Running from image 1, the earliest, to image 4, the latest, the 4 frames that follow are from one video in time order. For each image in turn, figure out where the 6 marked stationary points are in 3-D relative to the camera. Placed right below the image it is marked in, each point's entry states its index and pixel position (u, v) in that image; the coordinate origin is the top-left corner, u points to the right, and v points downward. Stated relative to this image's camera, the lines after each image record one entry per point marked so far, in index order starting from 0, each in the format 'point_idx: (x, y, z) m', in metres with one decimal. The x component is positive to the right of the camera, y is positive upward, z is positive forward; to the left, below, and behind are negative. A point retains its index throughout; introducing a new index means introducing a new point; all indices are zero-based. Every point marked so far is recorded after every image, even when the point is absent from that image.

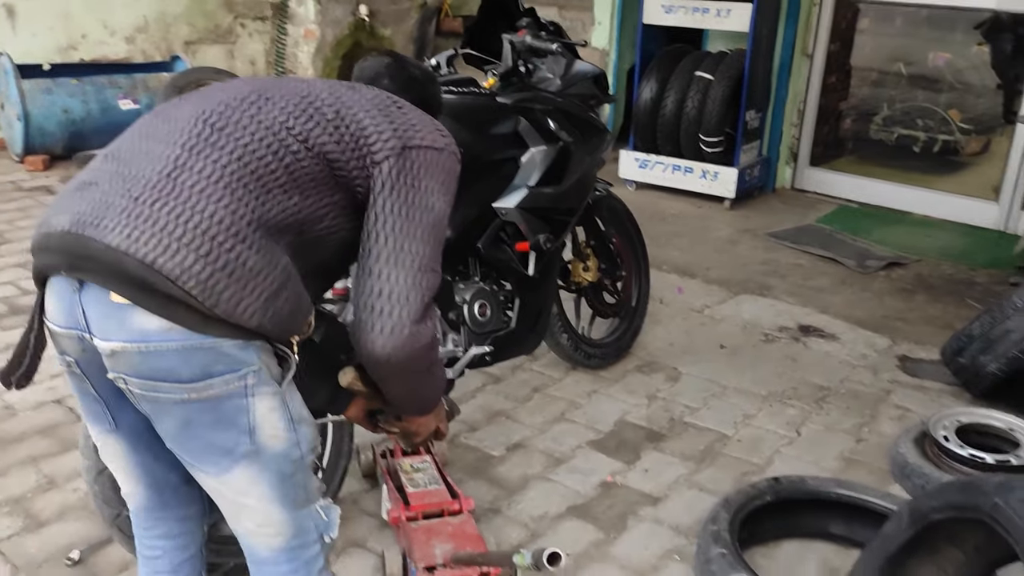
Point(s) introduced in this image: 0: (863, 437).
0: (+1.2, -0.5, +3.0) m
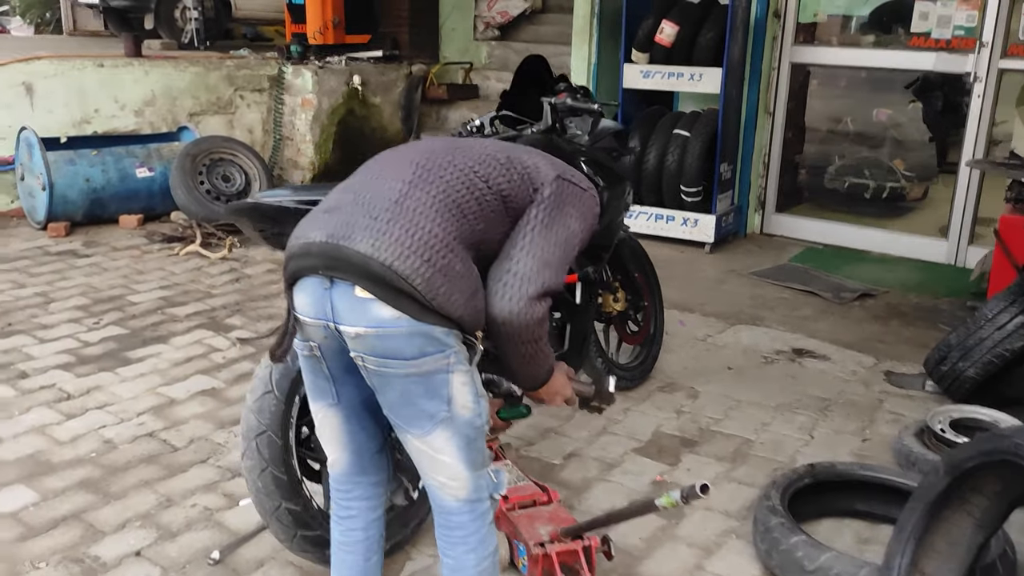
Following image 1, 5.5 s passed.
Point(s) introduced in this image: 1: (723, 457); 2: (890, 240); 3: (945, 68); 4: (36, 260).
0: (+1.3, -0.6, +3.4) m
1: (+0.8, -0.6, +3.2) m
2: (+2.5, +0.3, +6.0) m
3: (+2.7, +1.4, +5.6) m
4: (-2.8, +0.2, +5.3) m
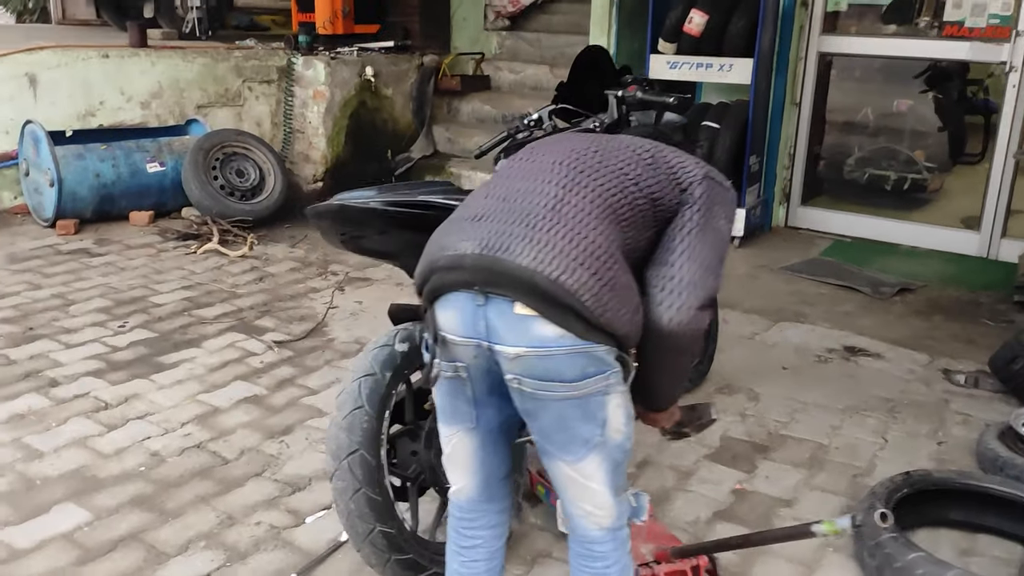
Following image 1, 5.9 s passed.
0: (+1.6, -0.6, +3.3) m
1: (+1.0, -0.6, +3.1) m
2: (+2.7, +0.4, +5.9) m
3: (+2.8, +1.4, +5.5) m
4: (-2.6, +0.2, +5.1) m
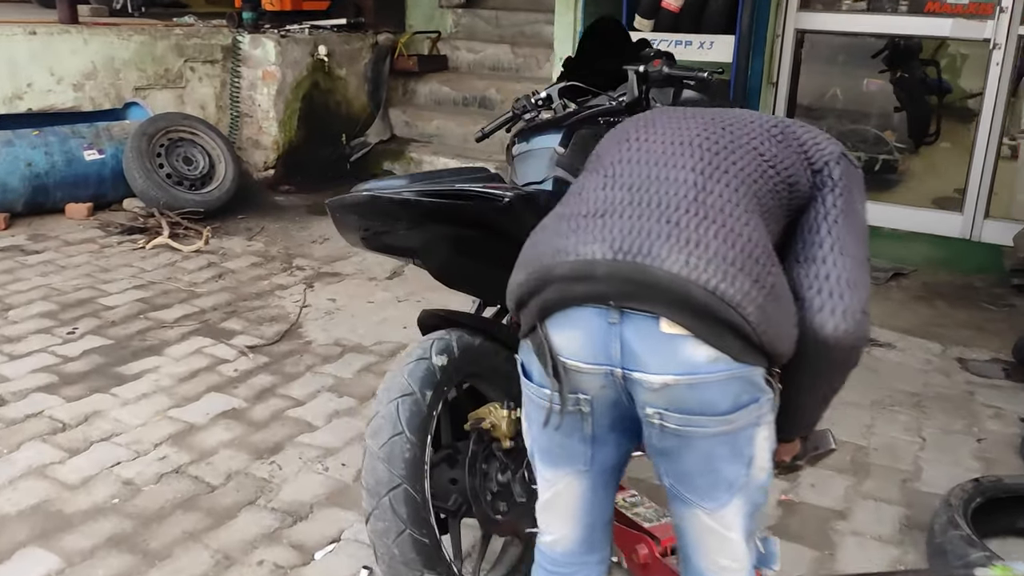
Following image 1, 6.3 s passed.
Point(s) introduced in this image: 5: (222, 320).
0: (+1.6, -0.5, +3.2) m
1: (+1.1, -0.6, +2.9) m
2: (+2.5, +0.5, +5.8) m
3: (+2.7, +1.5, +5.4) m
4: (-2.7, +0.1, +4.6) m
5: (-1.3, -0.1, +4.0) m
